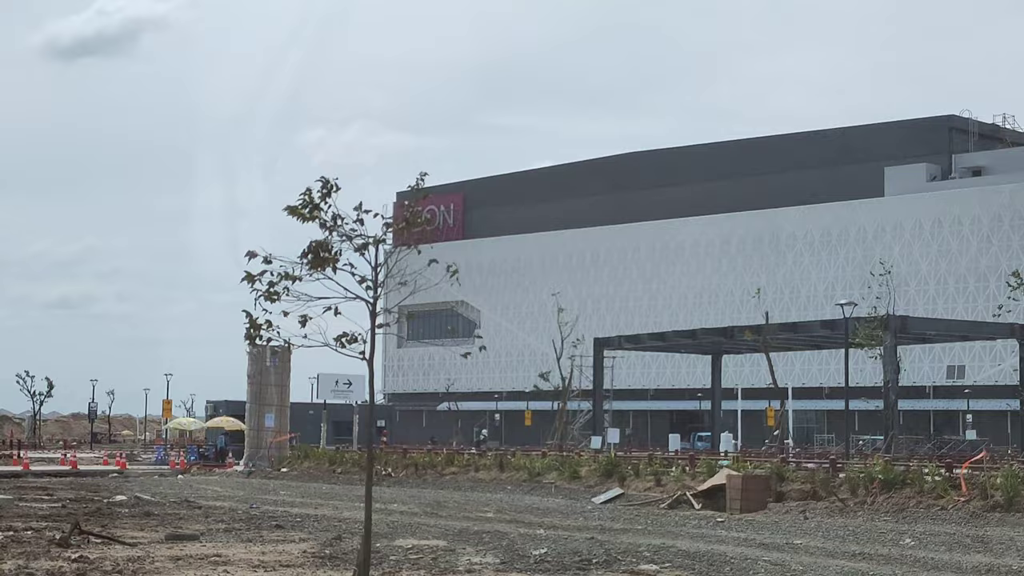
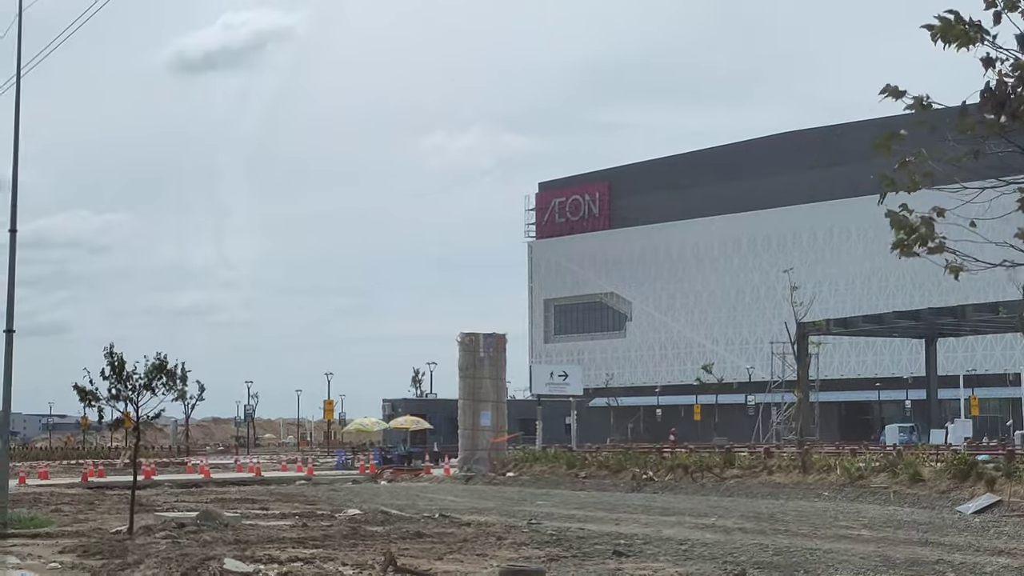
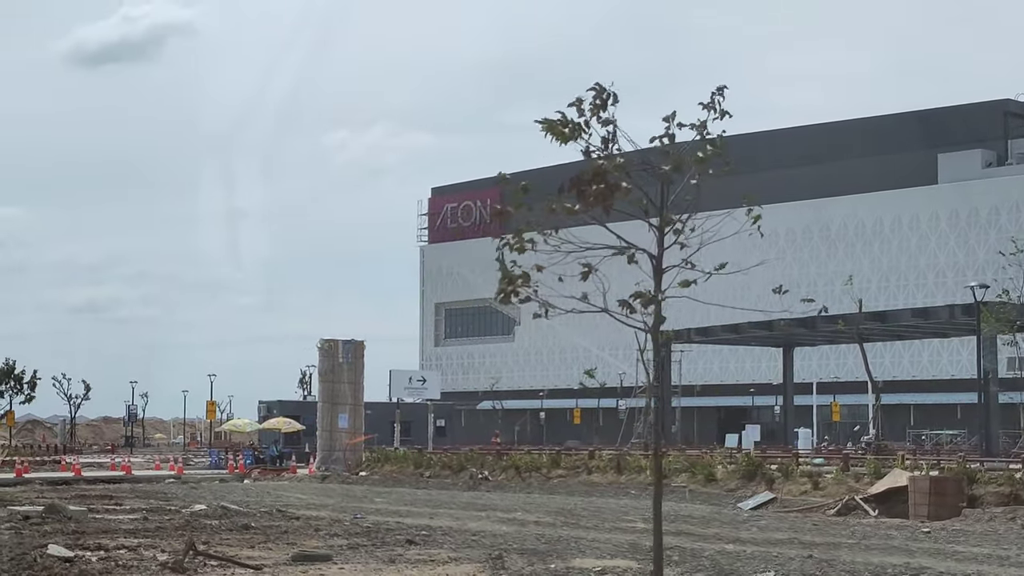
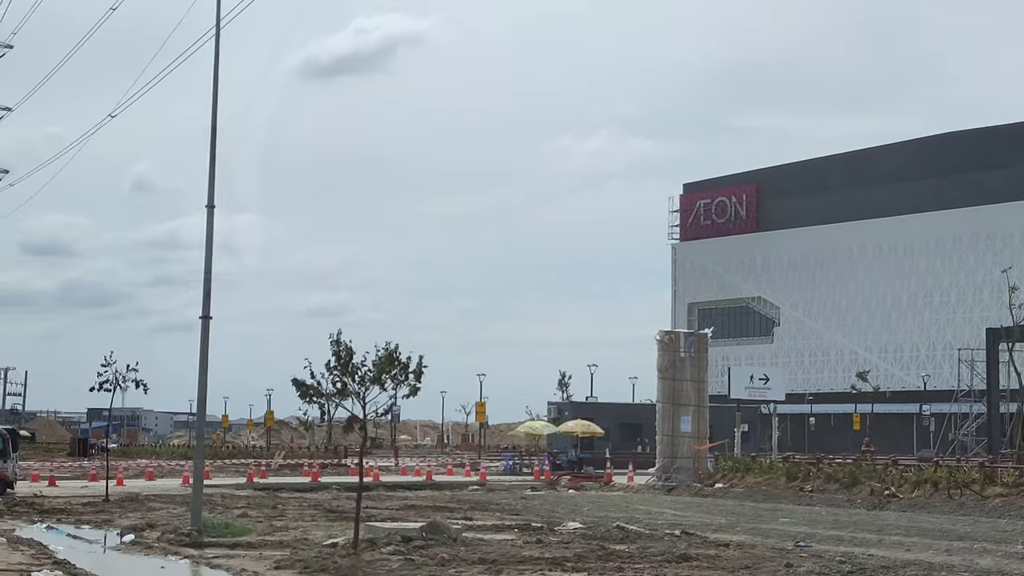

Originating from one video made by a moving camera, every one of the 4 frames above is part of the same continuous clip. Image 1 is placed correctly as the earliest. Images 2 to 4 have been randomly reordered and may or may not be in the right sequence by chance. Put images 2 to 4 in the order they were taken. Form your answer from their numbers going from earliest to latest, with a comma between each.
3, 2, 4
